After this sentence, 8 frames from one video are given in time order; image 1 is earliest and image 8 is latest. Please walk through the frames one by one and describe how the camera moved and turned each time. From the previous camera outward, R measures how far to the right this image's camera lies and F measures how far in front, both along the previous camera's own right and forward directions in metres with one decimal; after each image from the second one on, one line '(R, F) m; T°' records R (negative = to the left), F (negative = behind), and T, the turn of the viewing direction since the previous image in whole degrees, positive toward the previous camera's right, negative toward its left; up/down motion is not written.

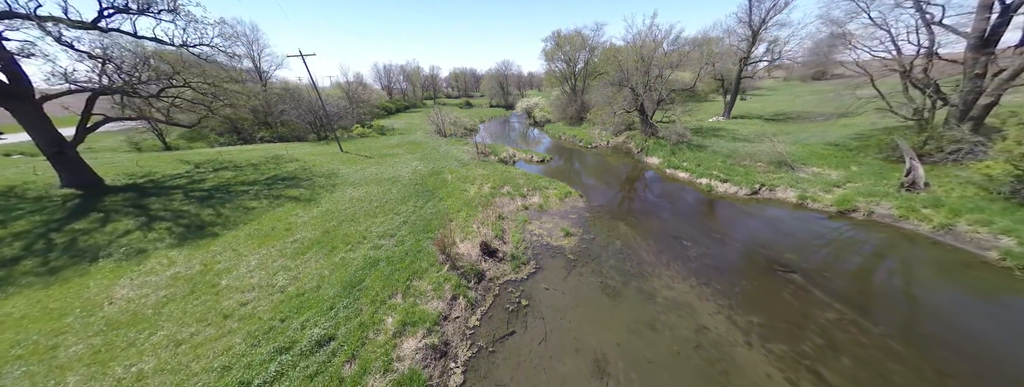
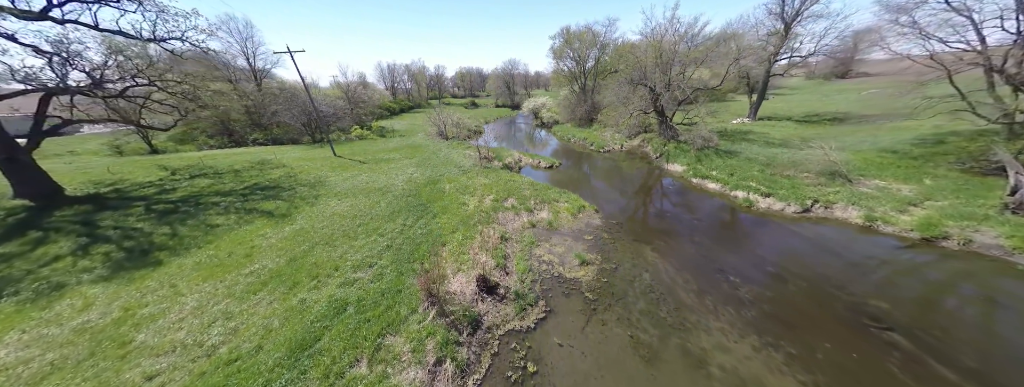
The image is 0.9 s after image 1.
(0.0, +2.1) m; -1°
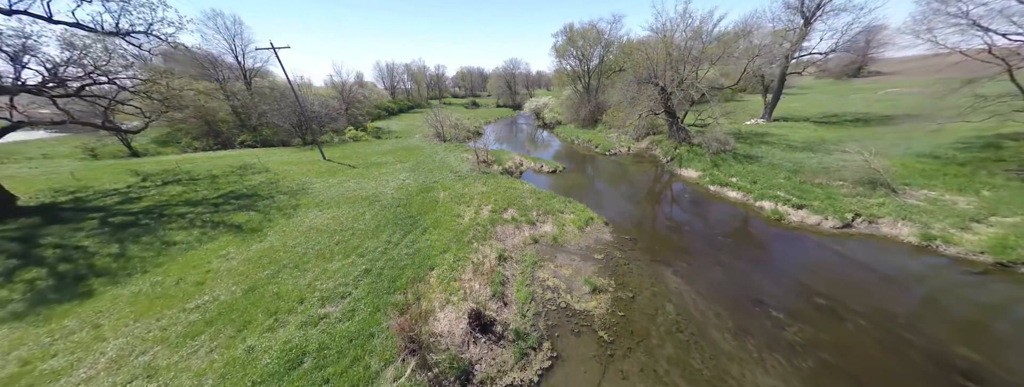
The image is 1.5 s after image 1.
(+0.1, +1.5) m; 0°
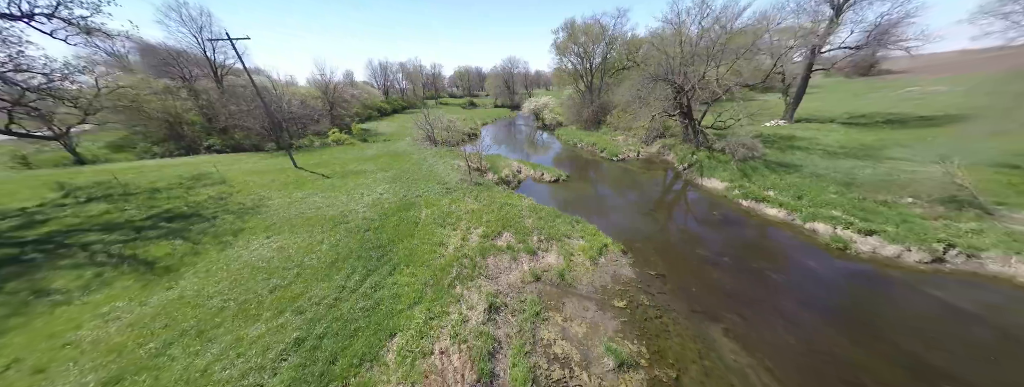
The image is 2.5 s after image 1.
(+0.1, +2.6) m; 0°
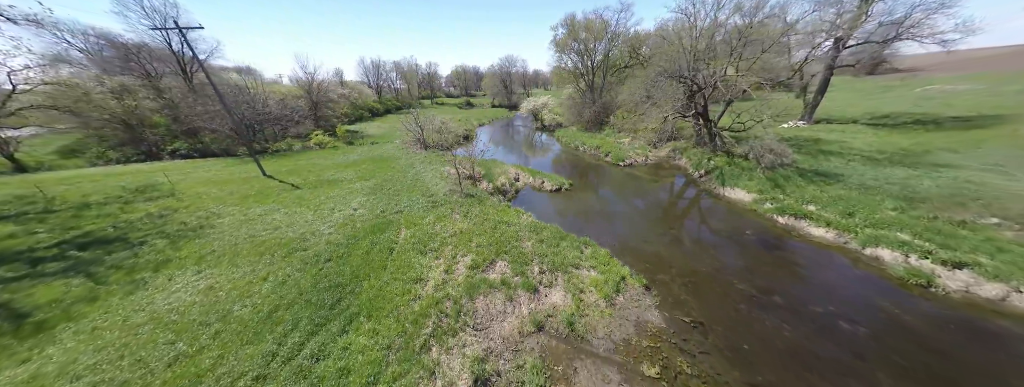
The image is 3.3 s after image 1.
(+0.1, +2.1) m; 0°
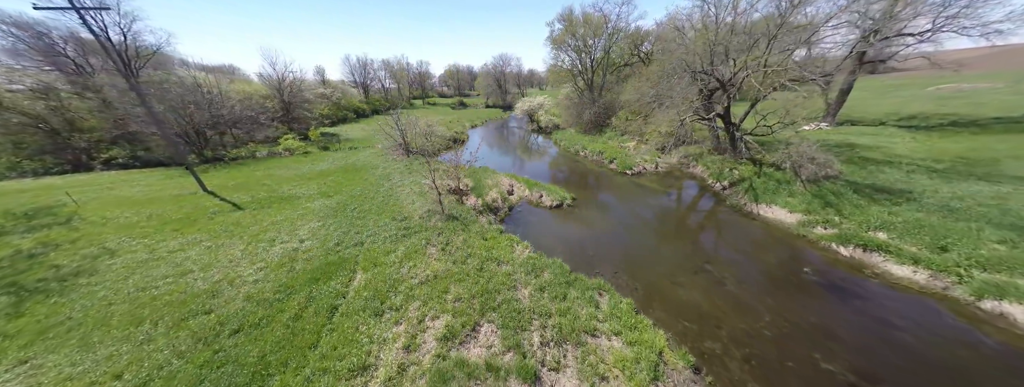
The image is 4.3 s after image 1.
(+0.2, +2.7) m; +1°
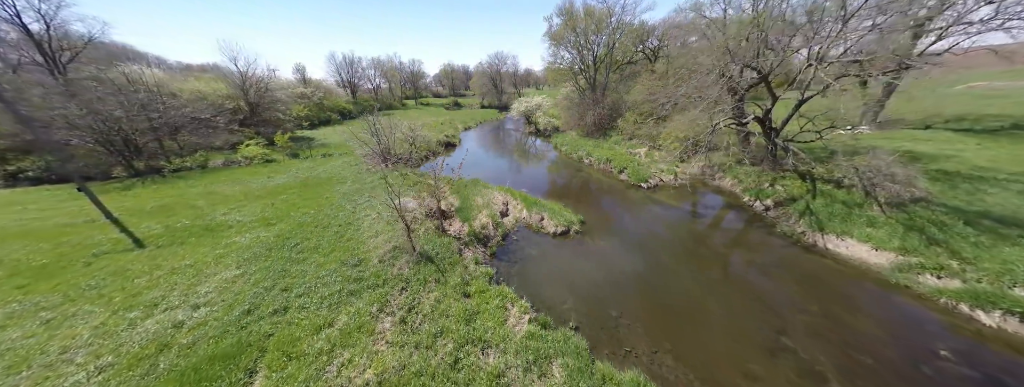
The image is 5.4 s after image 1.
(+0.1, +3.0) m; +1°
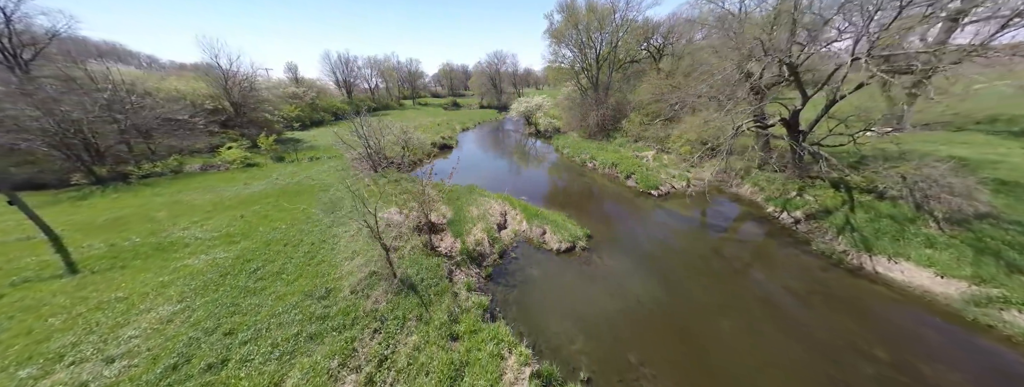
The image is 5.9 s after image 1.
(+0.1, +1.4) m; 0°
